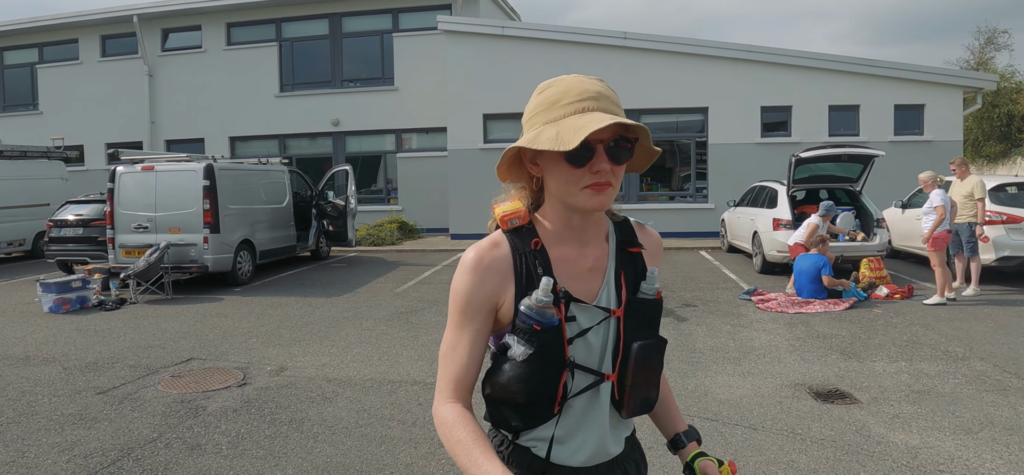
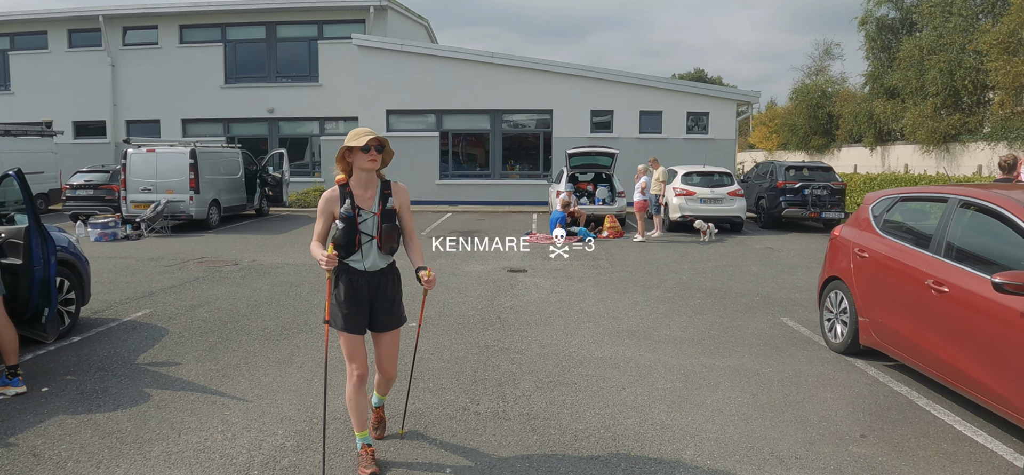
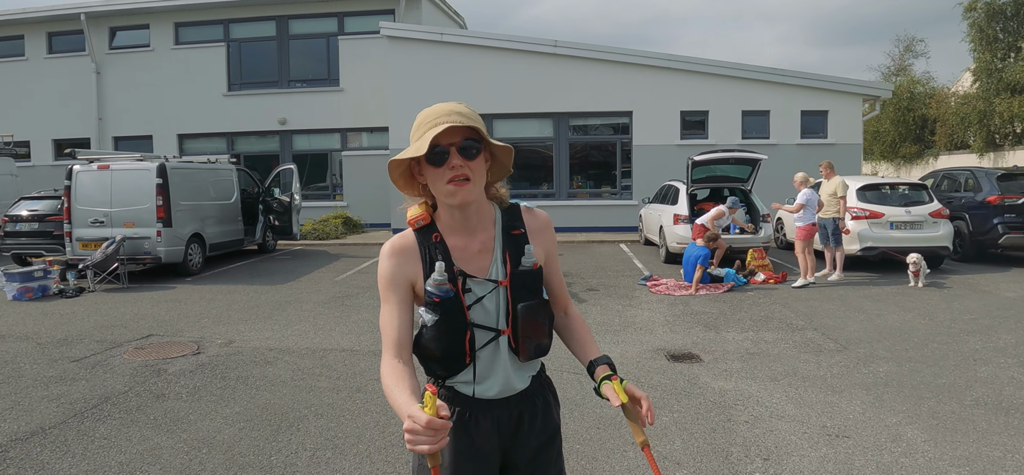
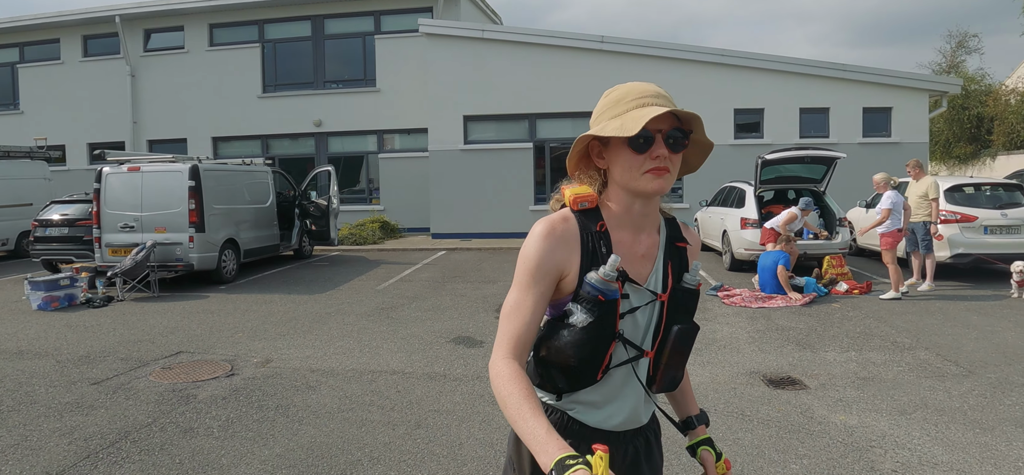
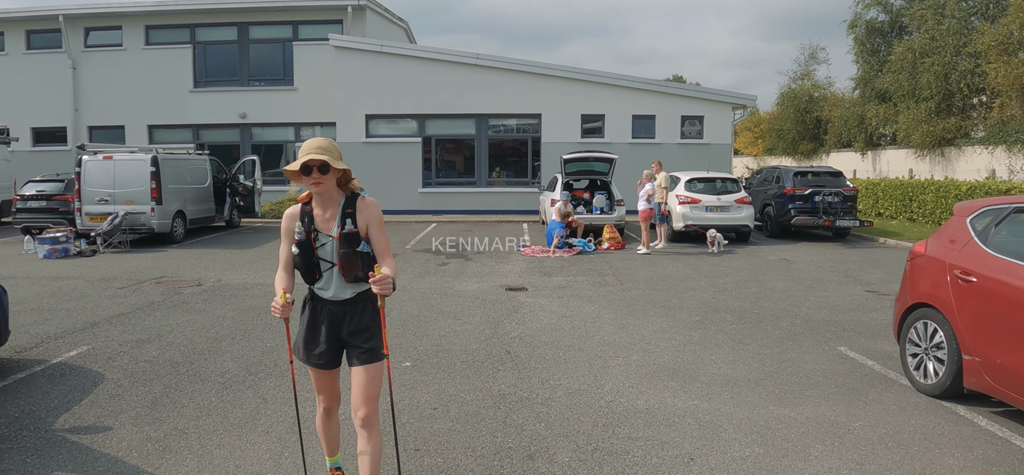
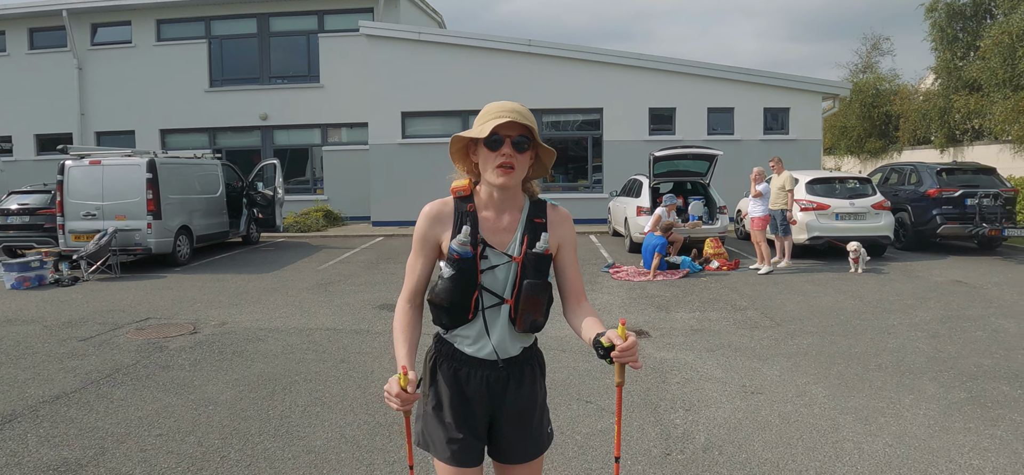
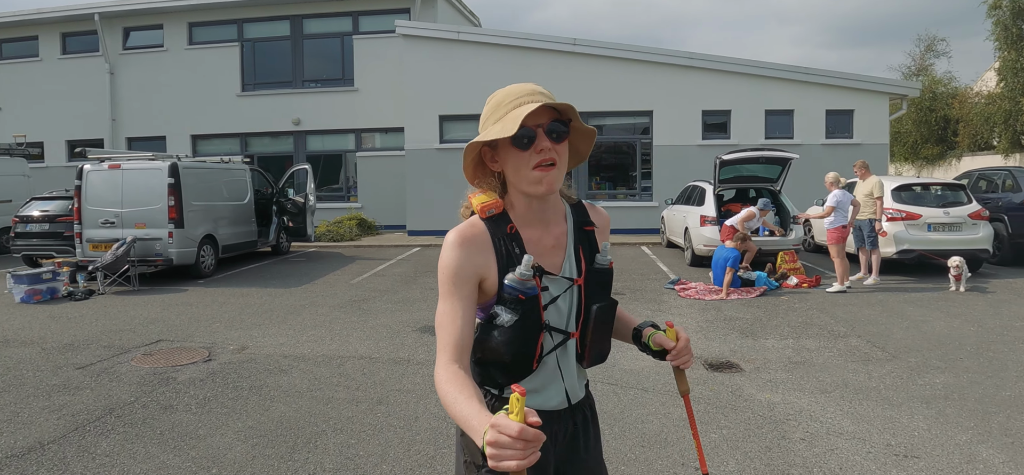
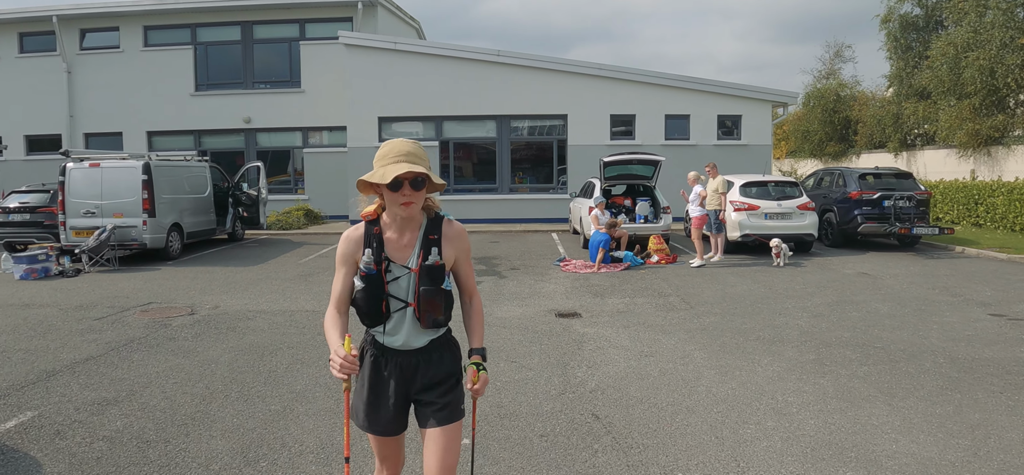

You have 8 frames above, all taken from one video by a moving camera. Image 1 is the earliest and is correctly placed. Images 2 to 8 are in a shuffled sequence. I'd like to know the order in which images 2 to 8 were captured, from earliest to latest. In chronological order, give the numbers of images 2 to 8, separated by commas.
4, 7, 3, 6, 8, 5, 2
